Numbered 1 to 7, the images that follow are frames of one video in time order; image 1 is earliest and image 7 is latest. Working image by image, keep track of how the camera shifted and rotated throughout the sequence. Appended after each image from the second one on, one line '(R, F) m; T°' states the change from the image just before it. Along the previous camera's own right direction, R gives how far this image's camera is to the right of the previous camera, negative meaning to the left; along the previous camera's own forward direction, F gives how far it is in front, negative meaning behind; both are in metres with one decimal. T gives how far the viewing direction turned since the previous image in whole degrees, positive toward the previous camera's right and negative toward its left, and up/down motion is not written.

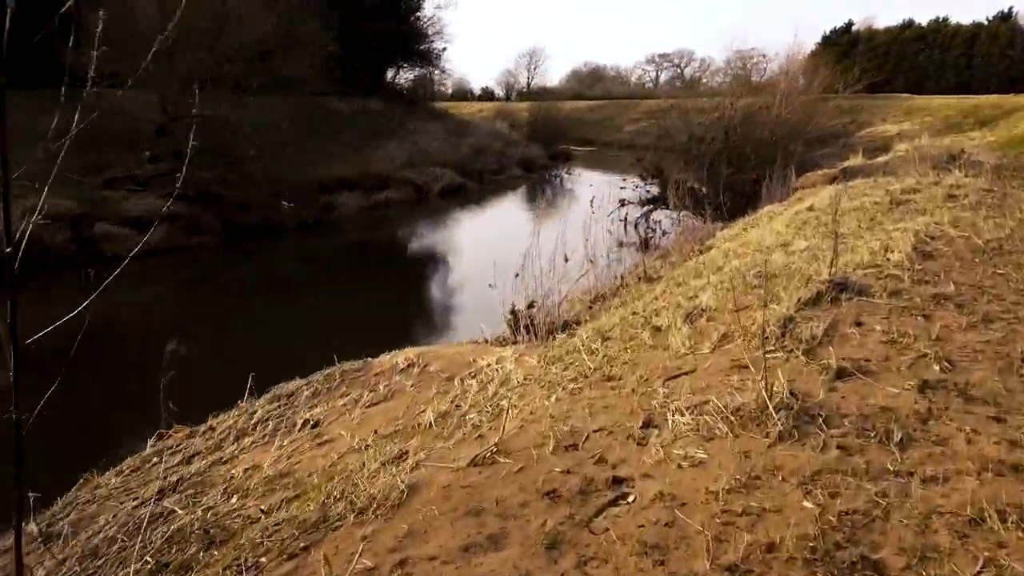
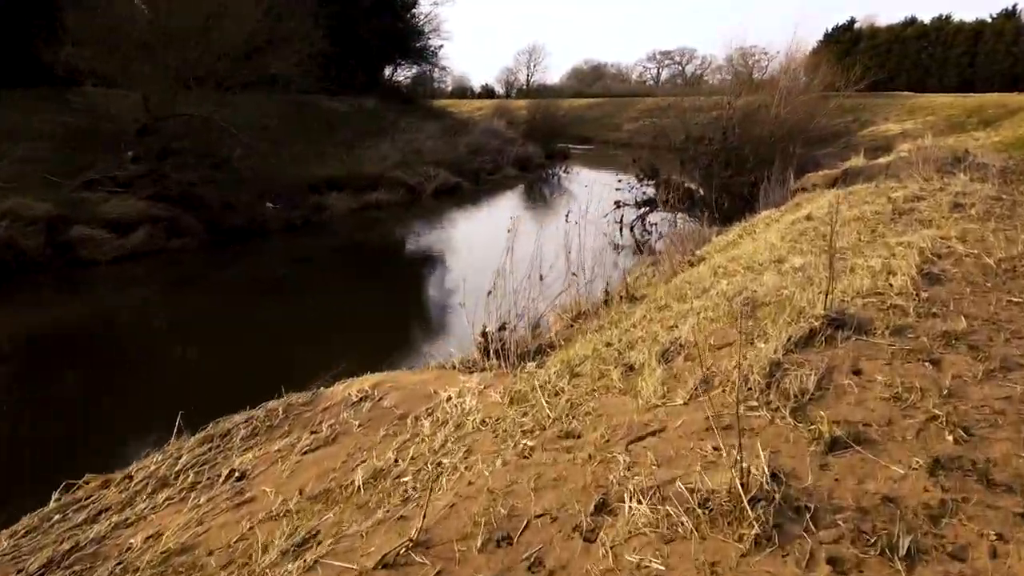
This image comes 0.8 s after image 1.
(+0.2, +0.4) m; 0°
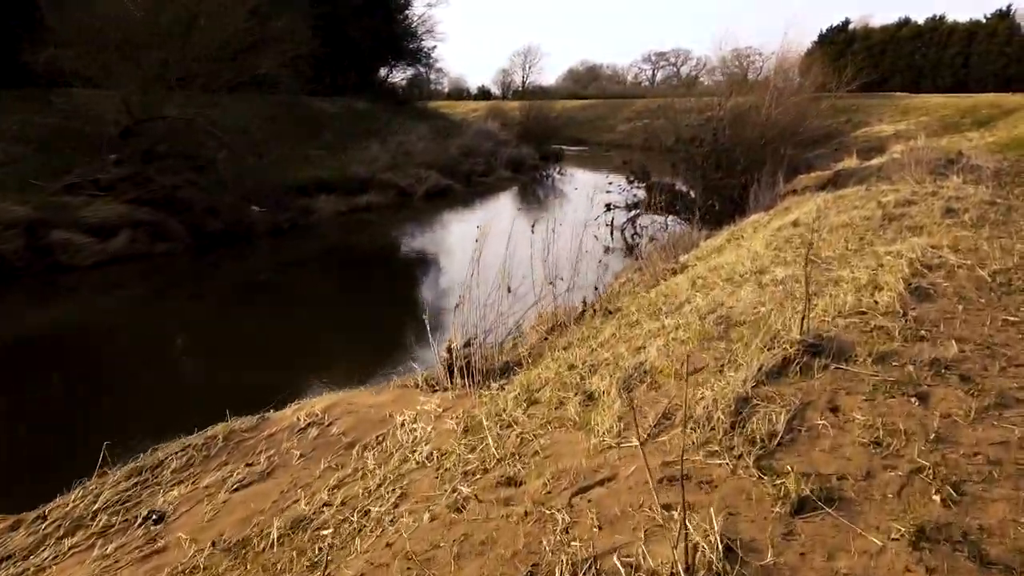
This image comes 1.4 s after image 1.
(+0.2, +0.3) m; 0°
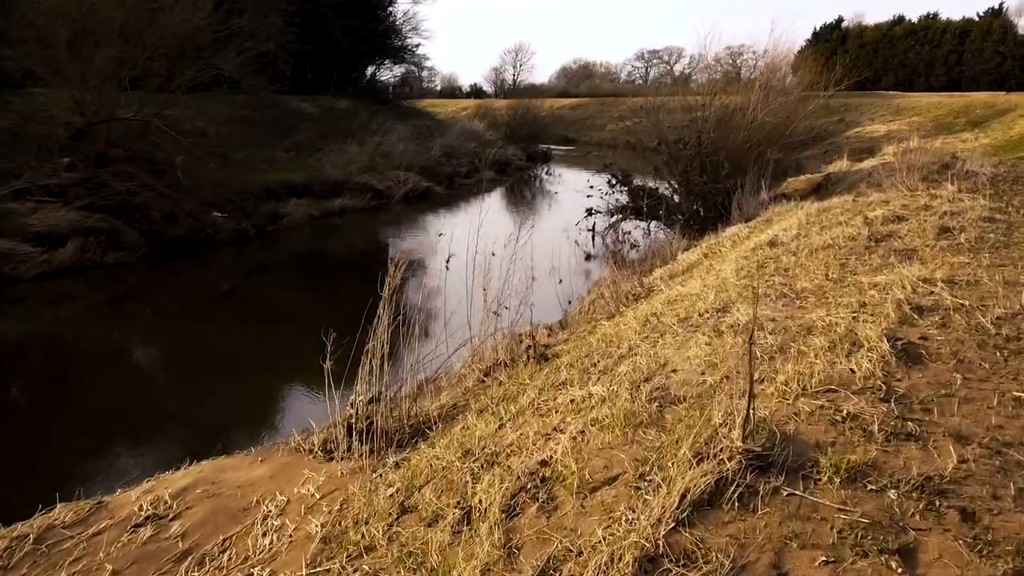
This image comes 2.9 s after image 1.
(+0.4, +0.7) m; 0°
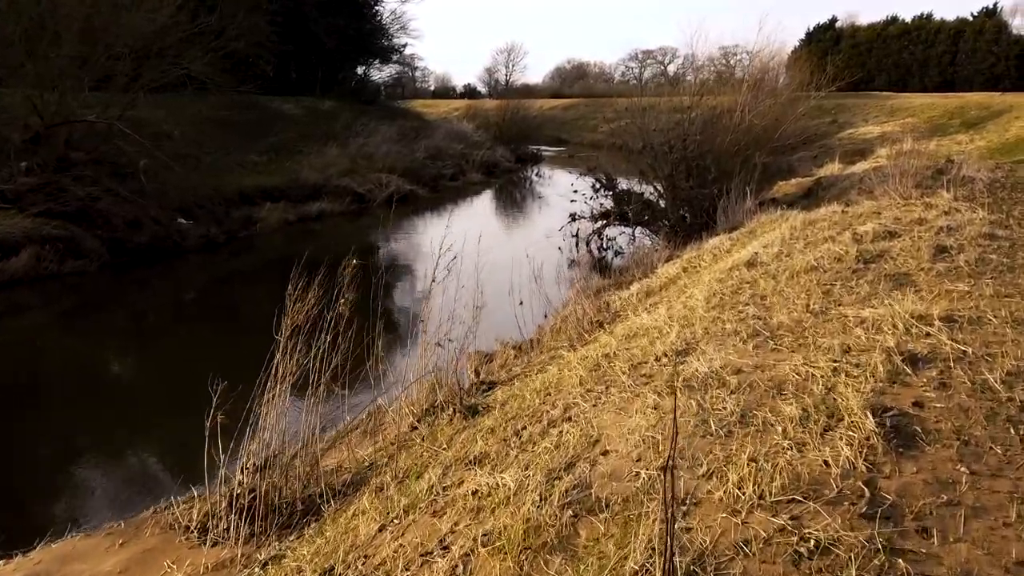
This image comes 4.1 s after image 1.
(+0.3, +0.6) m; 0°
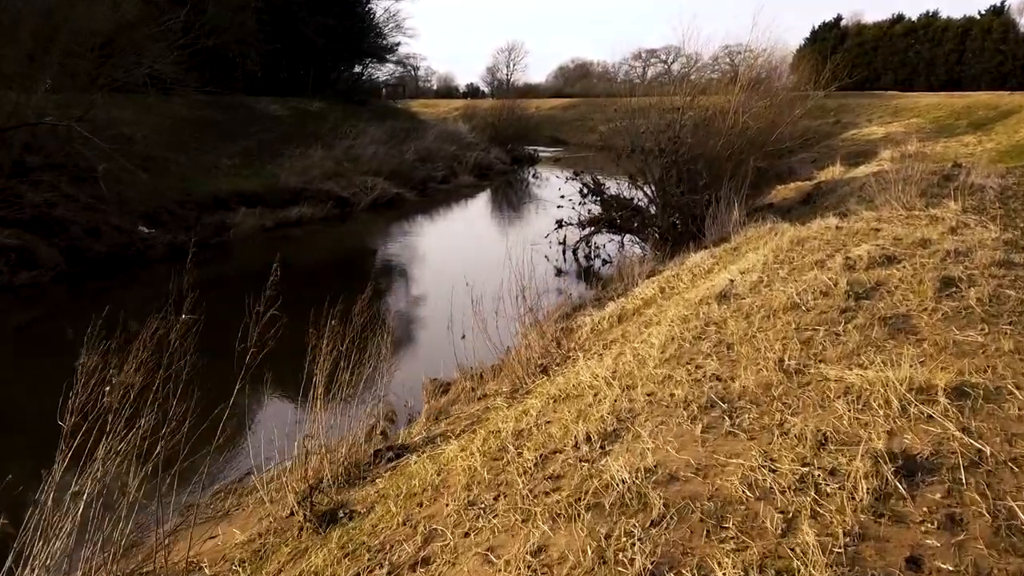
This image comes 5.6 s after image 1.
(+0.5, +0.8) m; 0°
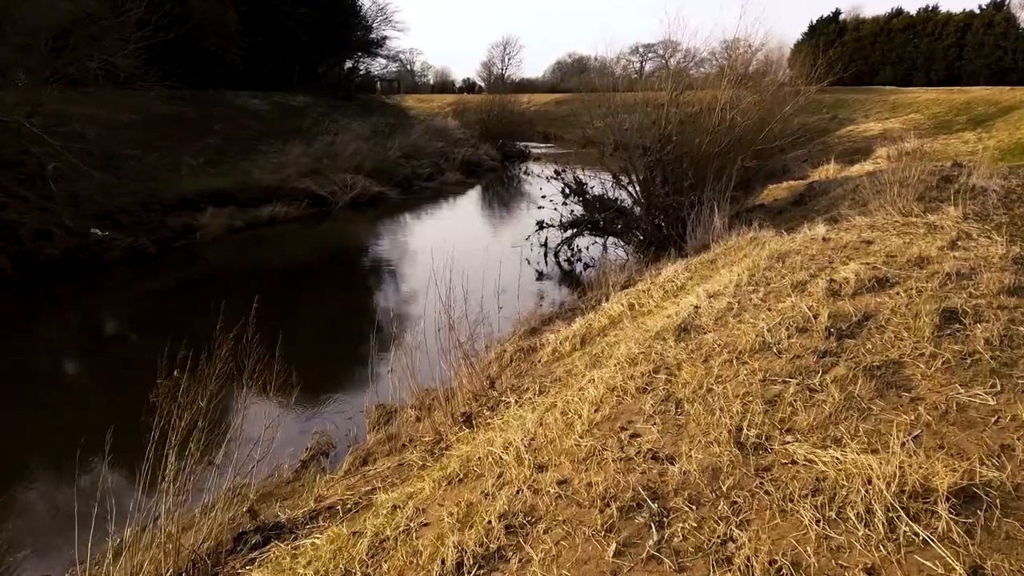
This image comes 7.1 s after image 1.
(+0.4, +0.7) m; 0°
